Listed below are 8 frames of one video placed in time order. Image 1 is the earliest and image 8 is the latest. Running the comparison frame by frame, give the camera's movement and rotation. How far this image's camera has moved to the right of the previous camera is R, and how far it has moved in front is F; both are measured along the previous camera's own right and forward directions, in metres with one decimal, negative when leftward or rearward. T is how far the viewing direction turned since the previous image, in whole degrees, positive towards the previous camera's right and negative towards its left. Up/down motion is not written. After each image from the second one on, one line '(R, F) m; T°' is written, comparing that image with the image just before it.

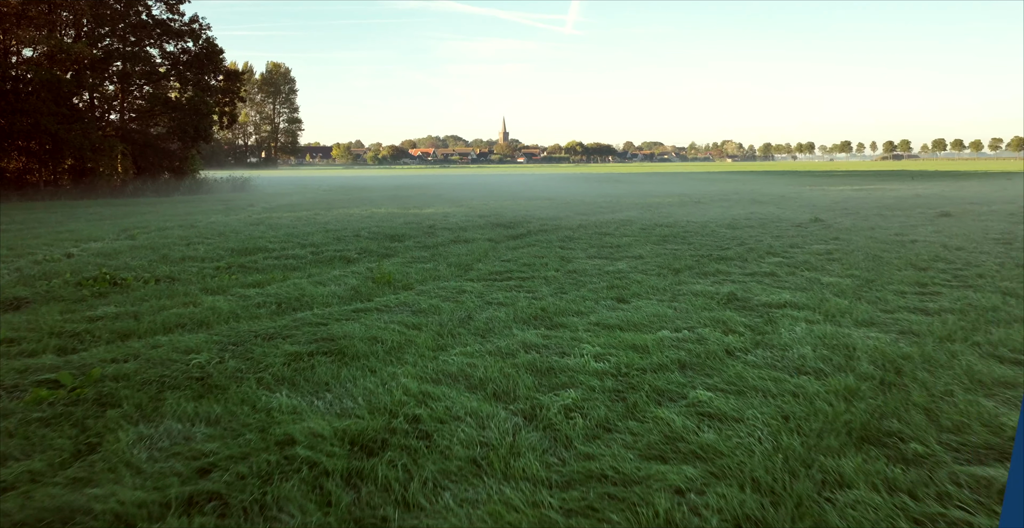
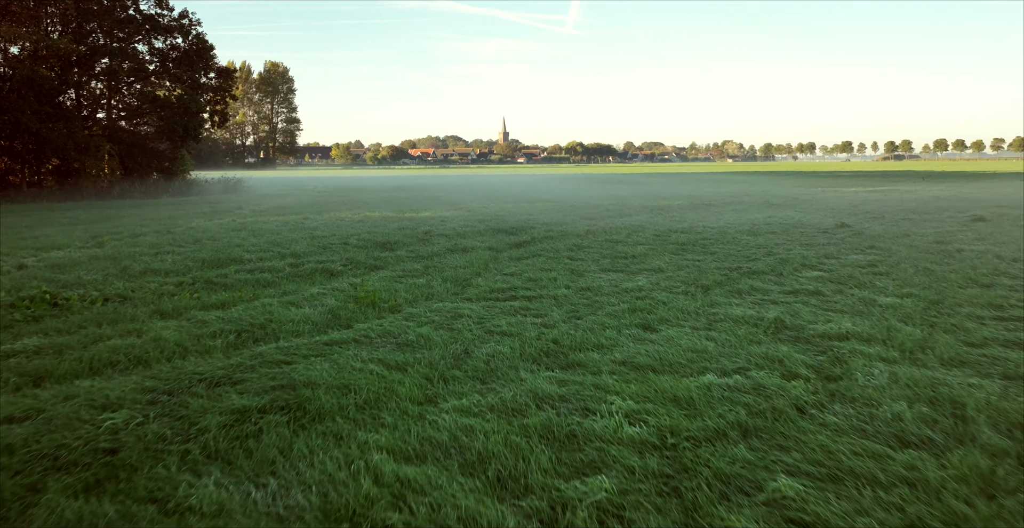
(0.0, +0.7) m; 0°
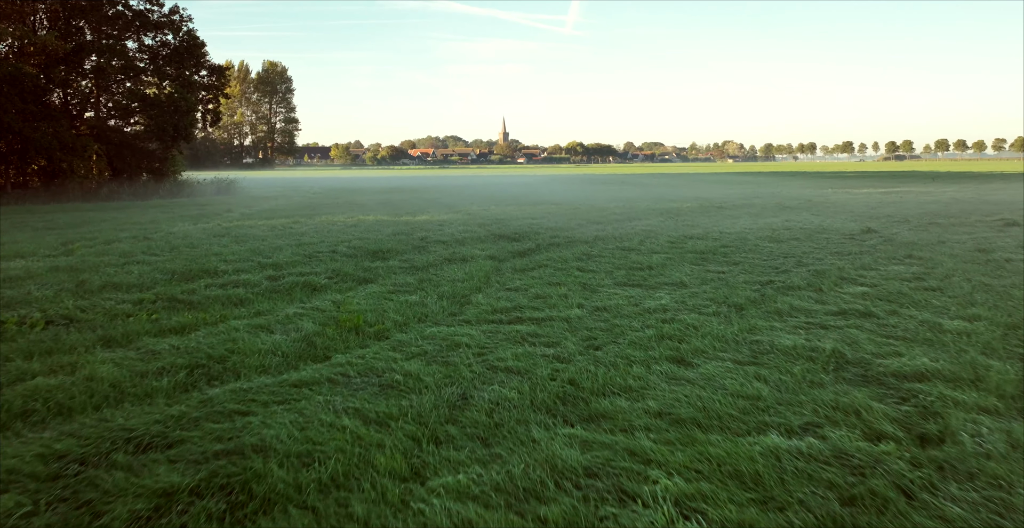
(0.0, +0.6) m; 0°
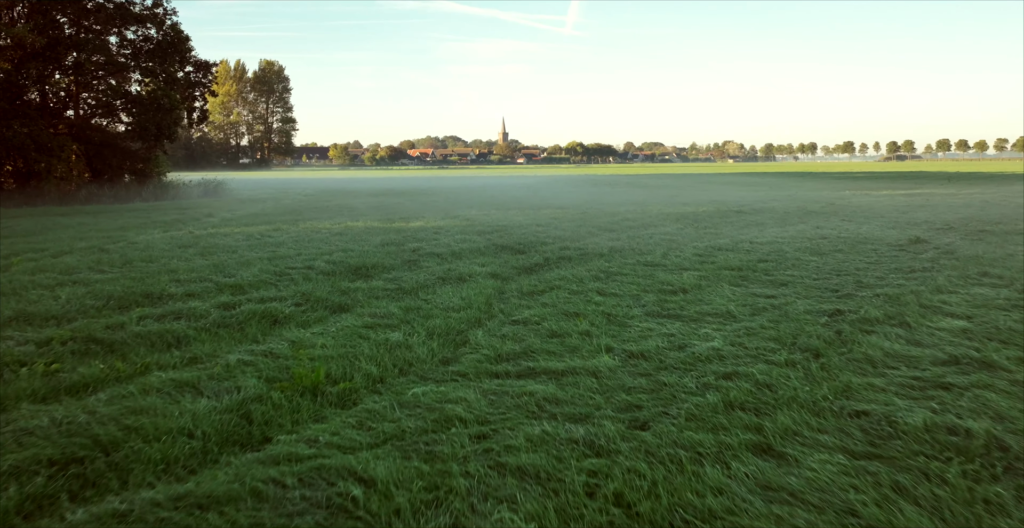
(-0.1, +0.9) m; 0°
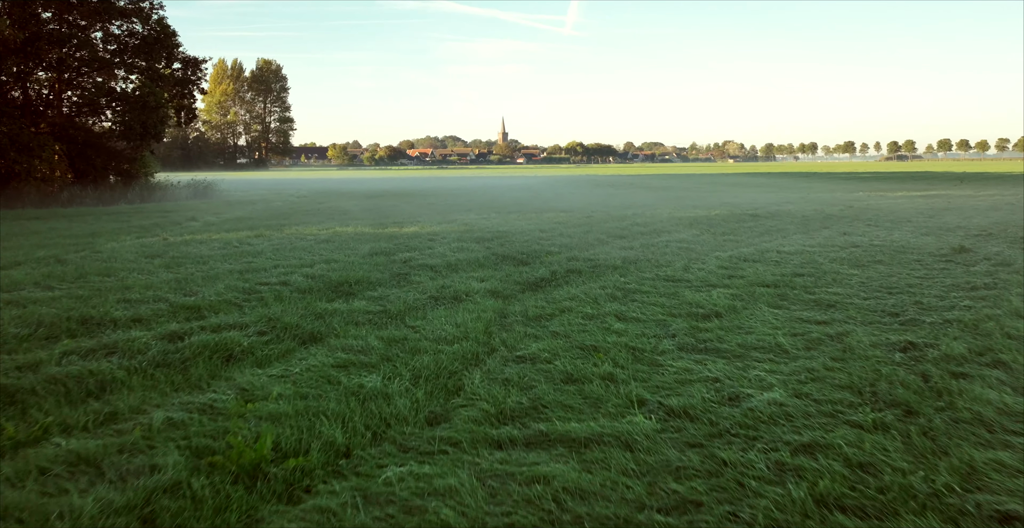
(0.0, +0.7) m; 0°
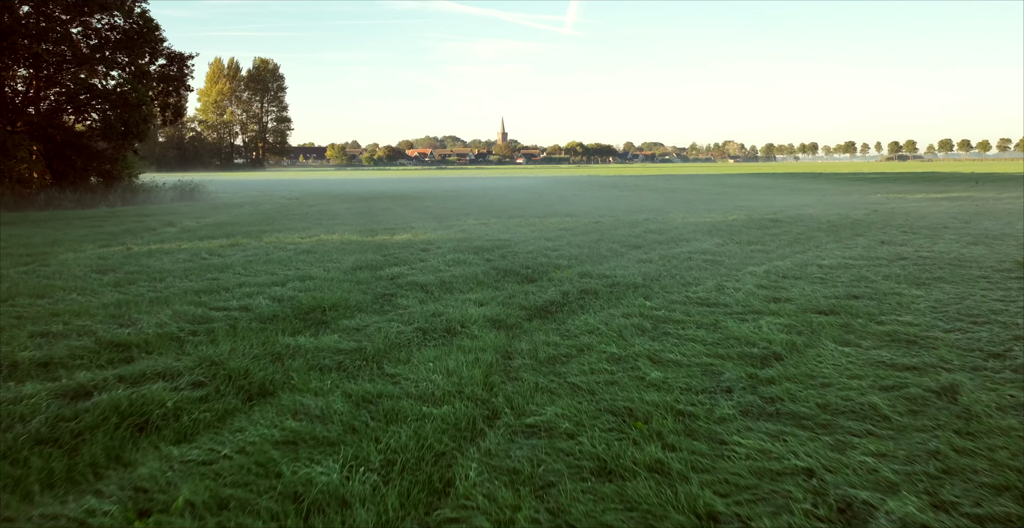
(0.0, +0.8) m; 0°
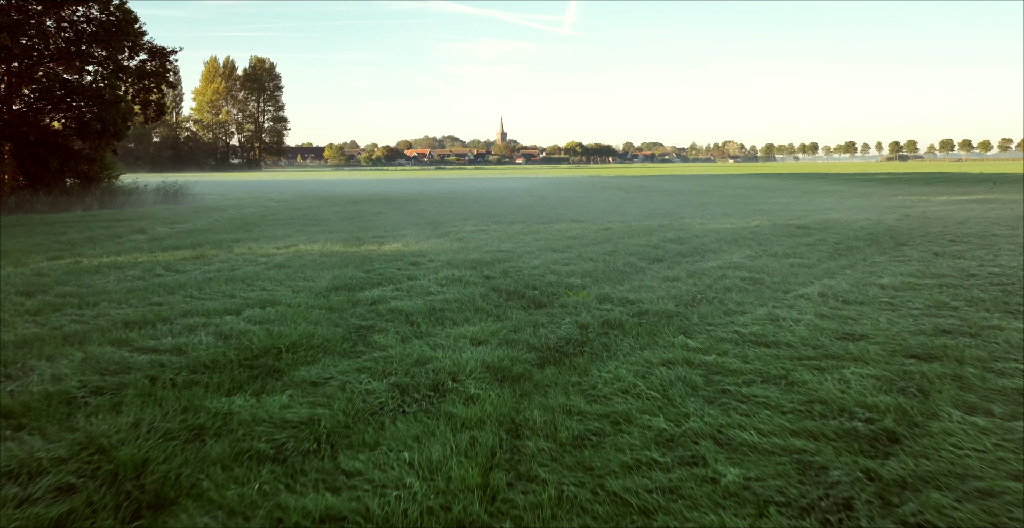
(-0.1, +0.9) m; 0°
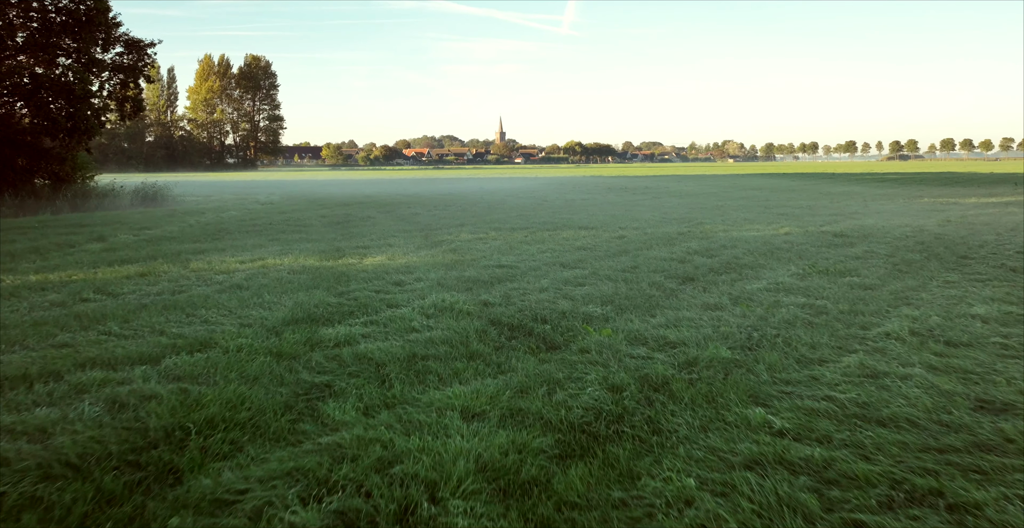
(0.0, +1.0) m; 0°
